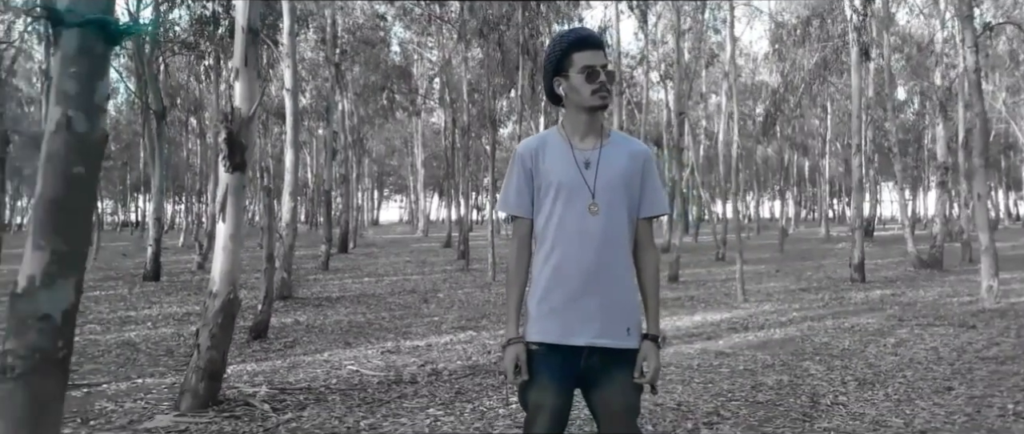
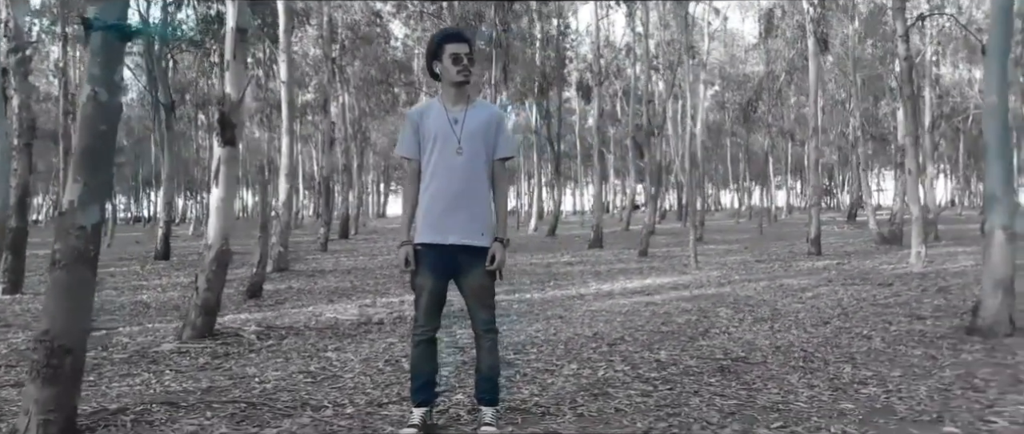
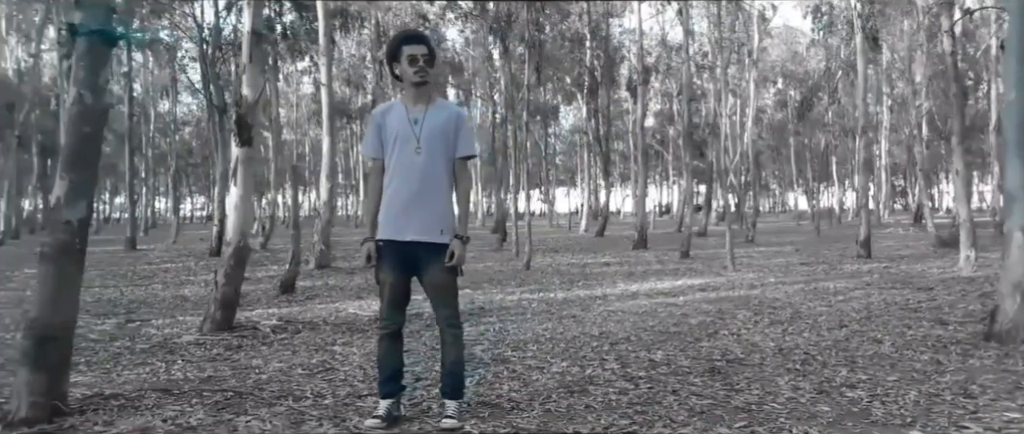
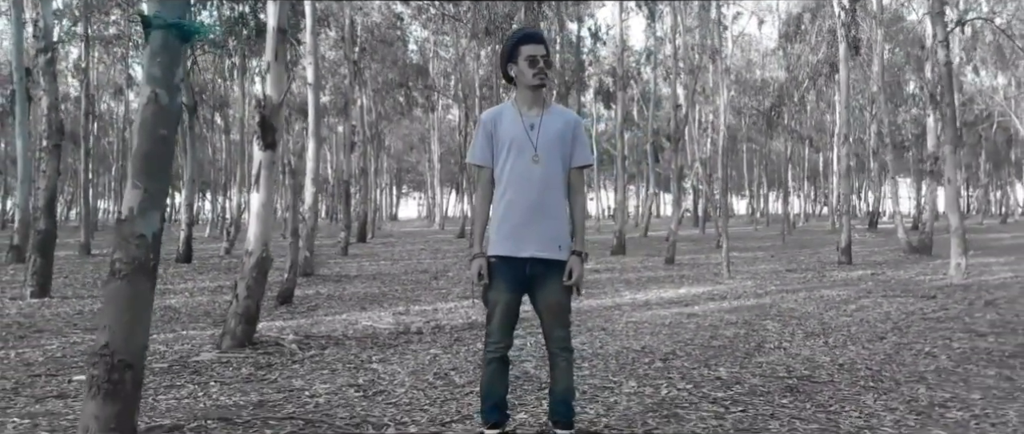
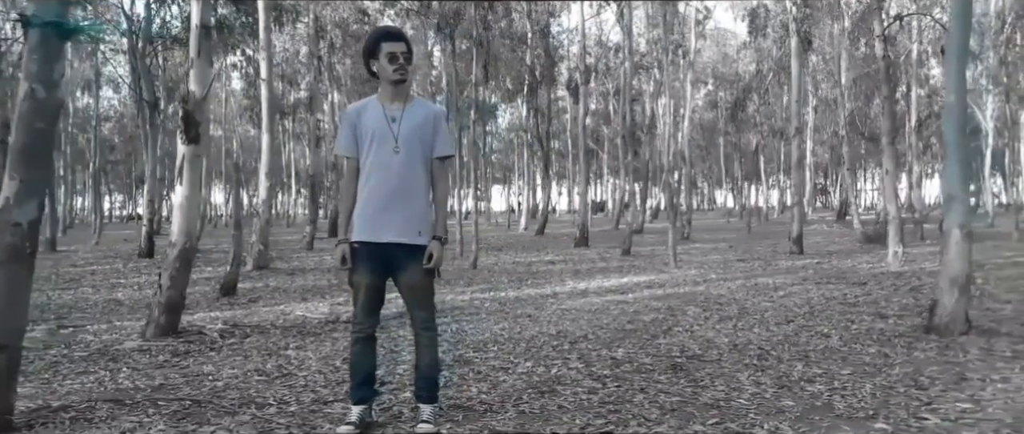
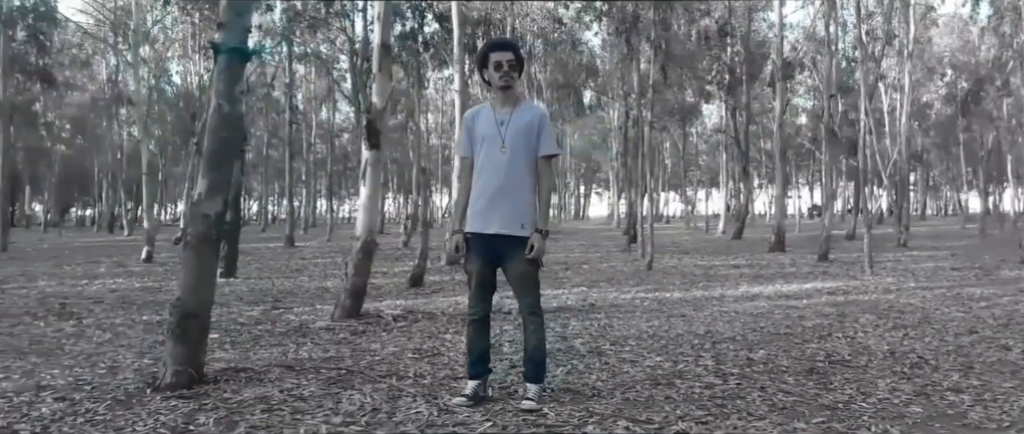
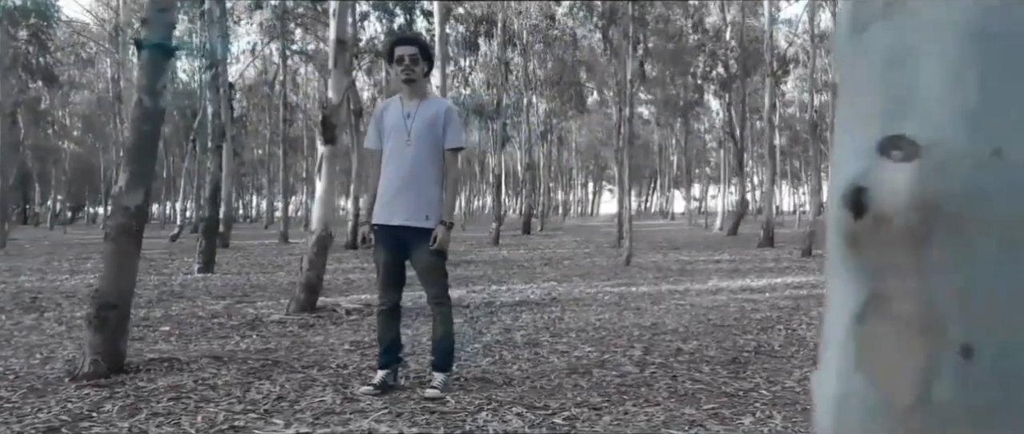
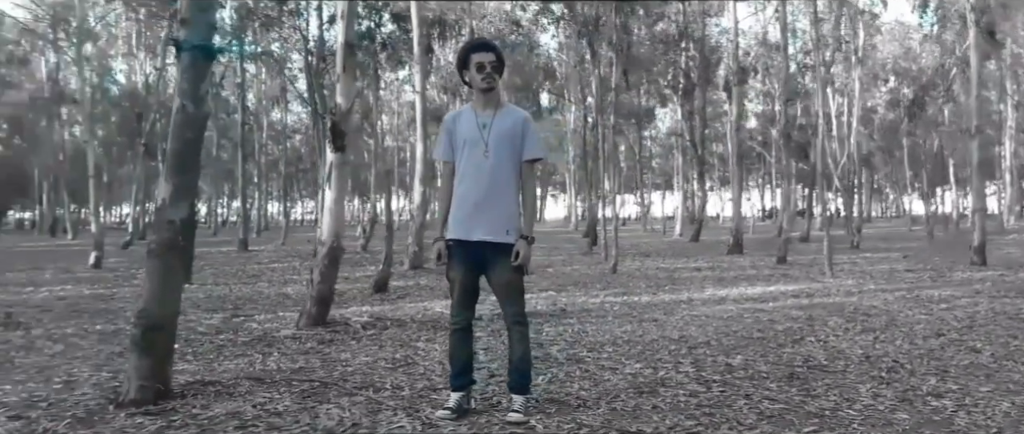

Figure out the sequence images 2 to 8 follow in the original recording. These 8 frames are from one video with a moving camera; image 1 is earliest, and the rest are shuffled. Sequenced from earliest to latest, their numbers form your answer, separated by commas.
4, 2, 5, 3, 8, 6, 7
